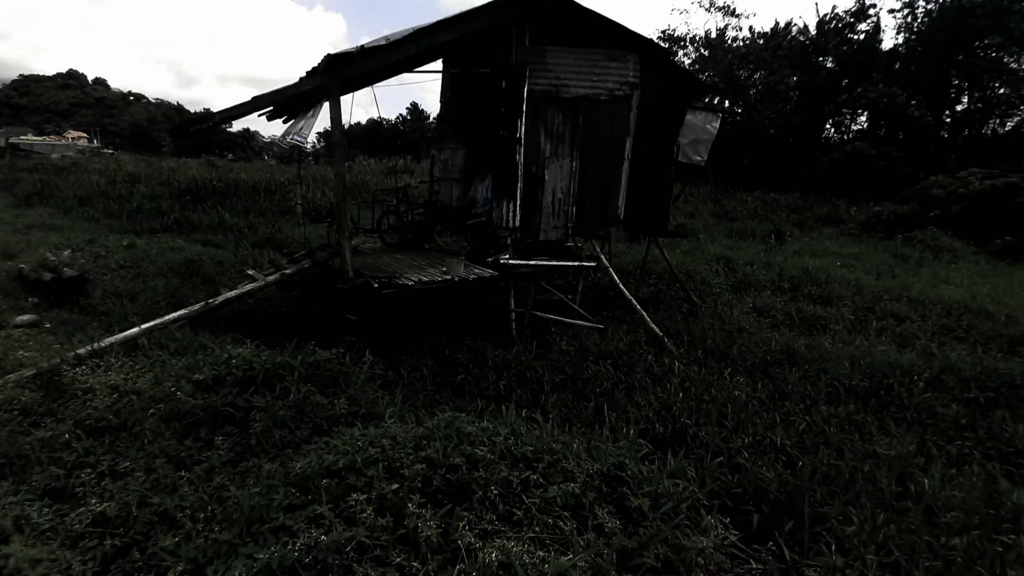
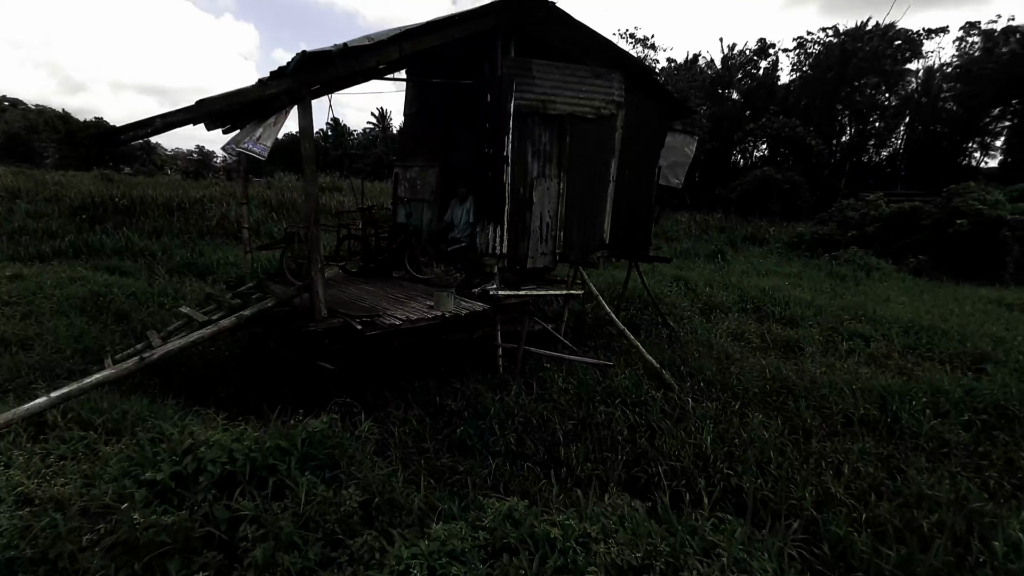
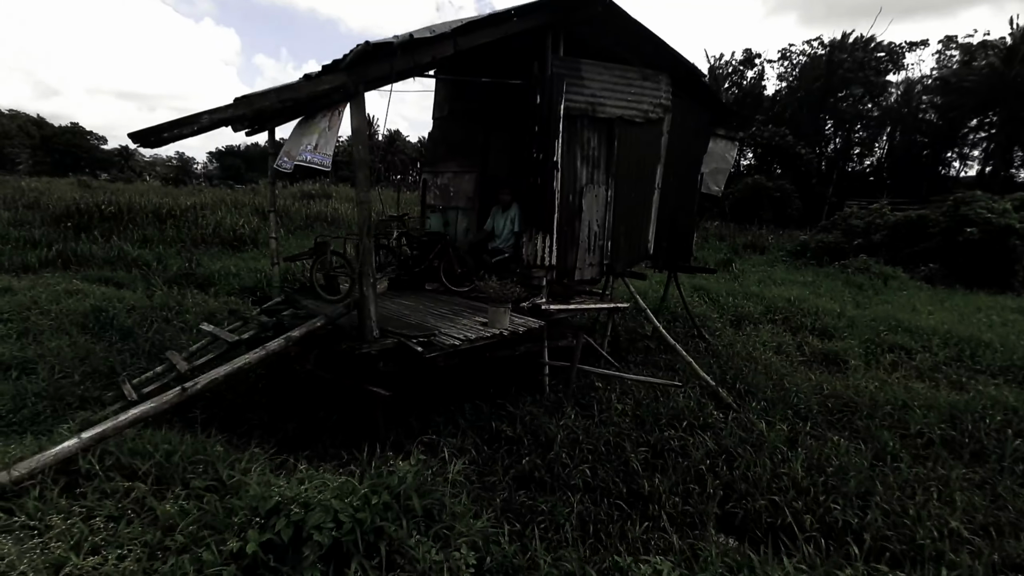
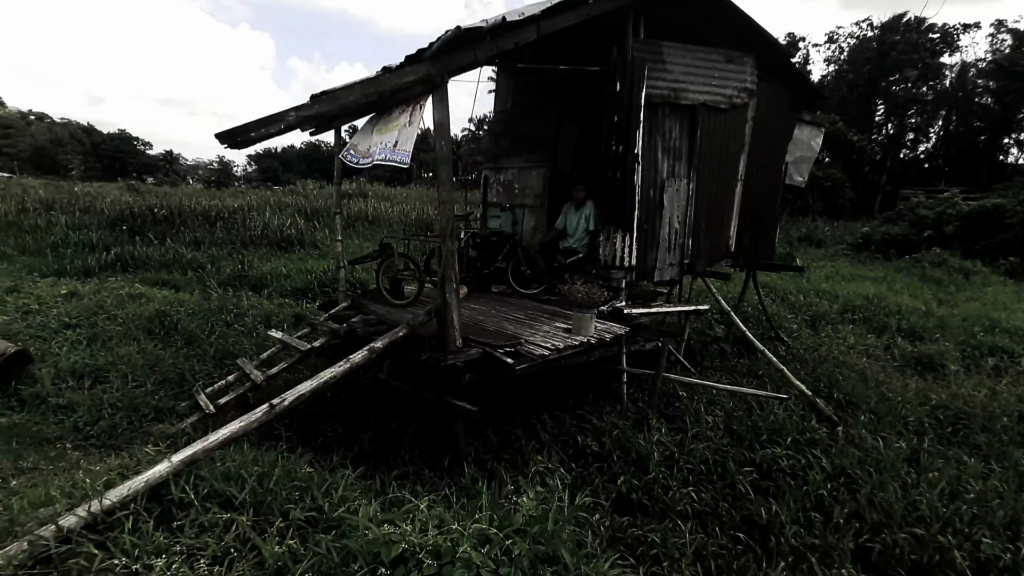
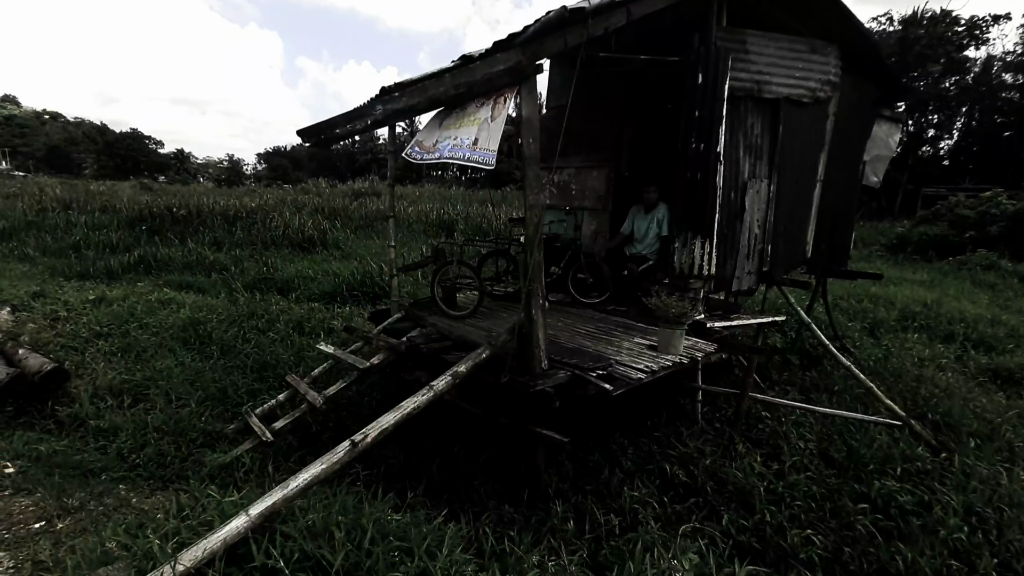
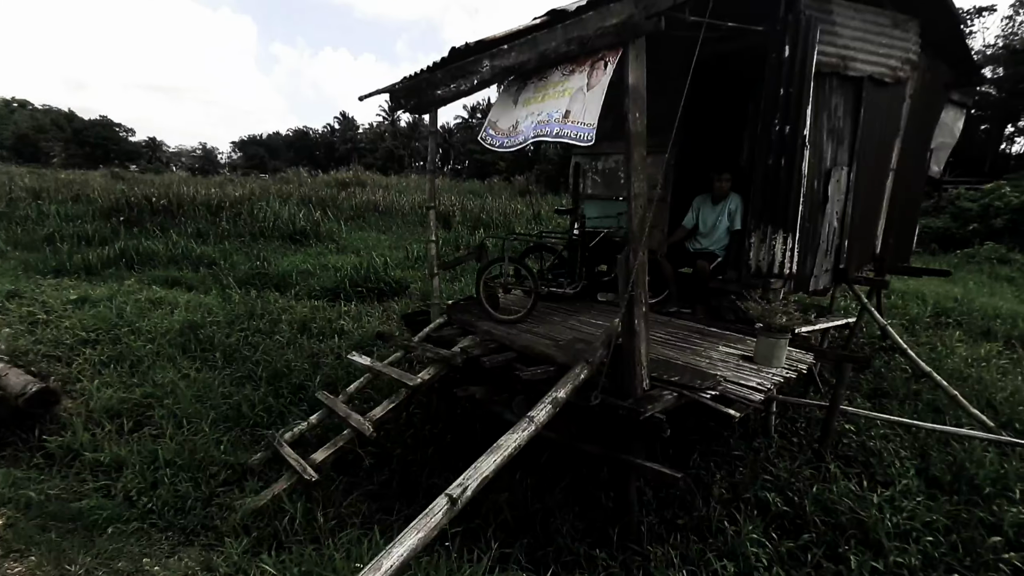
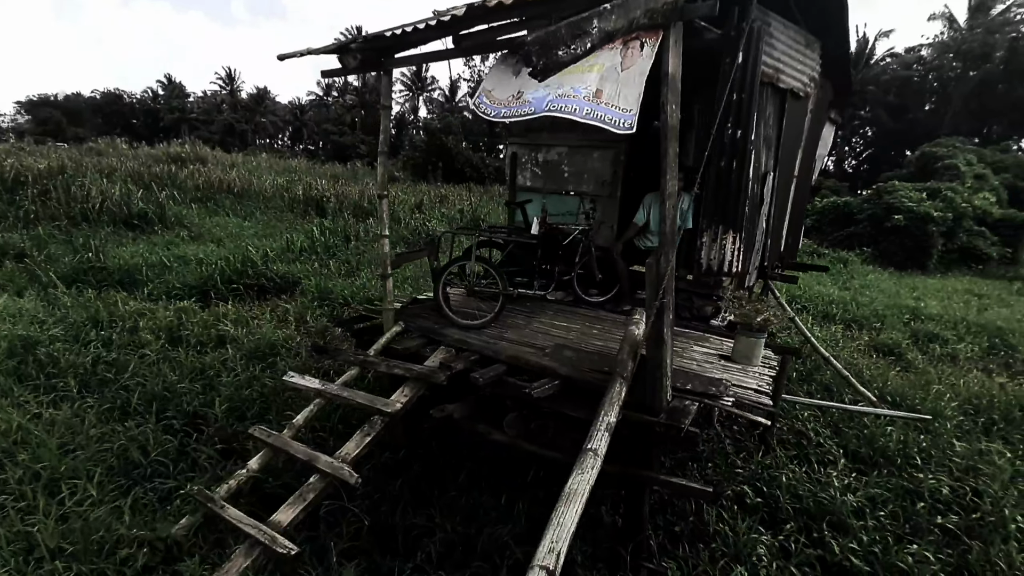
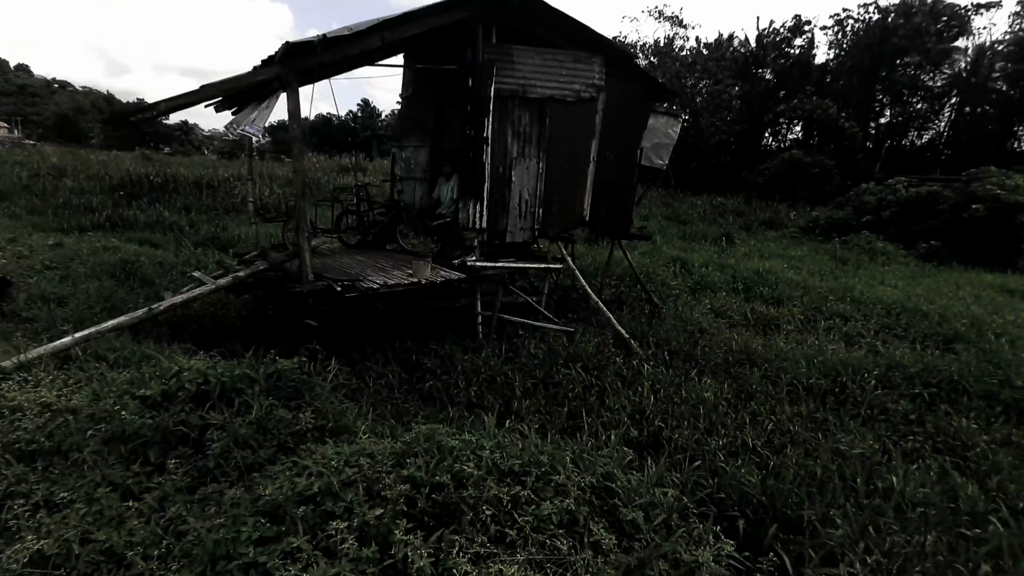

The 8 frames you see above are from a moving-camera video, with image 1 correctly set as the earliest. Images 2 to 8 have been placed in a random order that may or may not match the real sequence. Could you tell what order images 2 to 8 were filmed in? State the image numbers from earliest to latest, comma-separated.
8, 2, 3, 4, 5, 6, 7
